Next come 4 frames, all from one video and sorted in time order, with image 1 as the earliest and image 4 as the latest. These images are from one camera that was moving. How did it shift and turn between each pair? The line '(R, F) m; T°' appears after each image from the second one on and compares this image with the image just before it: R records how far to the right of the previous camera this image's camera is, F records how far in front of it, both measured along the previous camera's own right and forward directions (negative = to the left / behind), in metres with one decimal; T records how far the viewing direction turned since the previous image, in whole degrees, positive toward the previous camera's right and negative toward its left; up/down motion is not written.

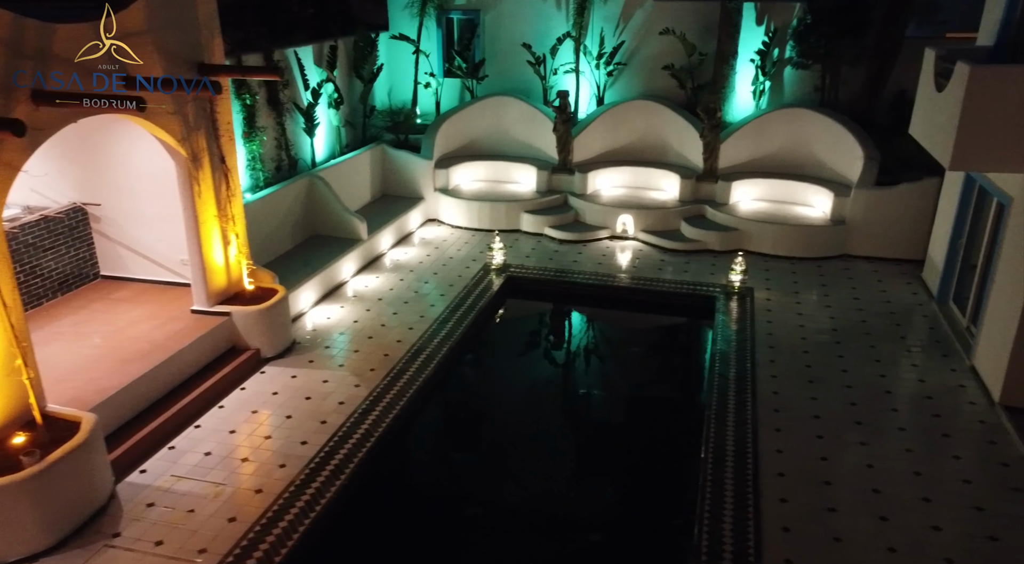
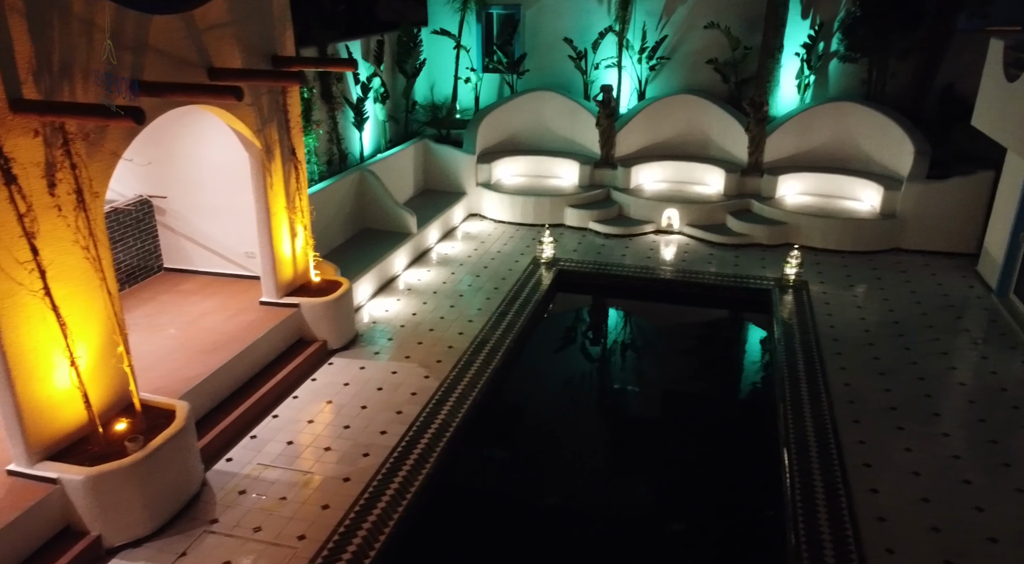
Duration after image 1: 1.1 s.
(-0.6, 0.0) m; -1°
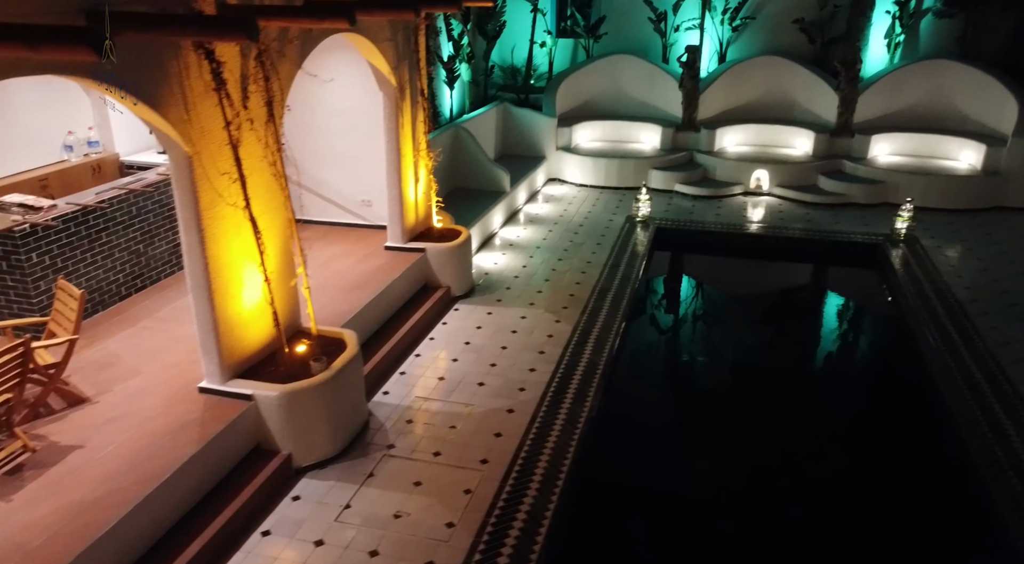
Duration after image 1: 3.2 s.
(-1.1, +0.1) m; -1°
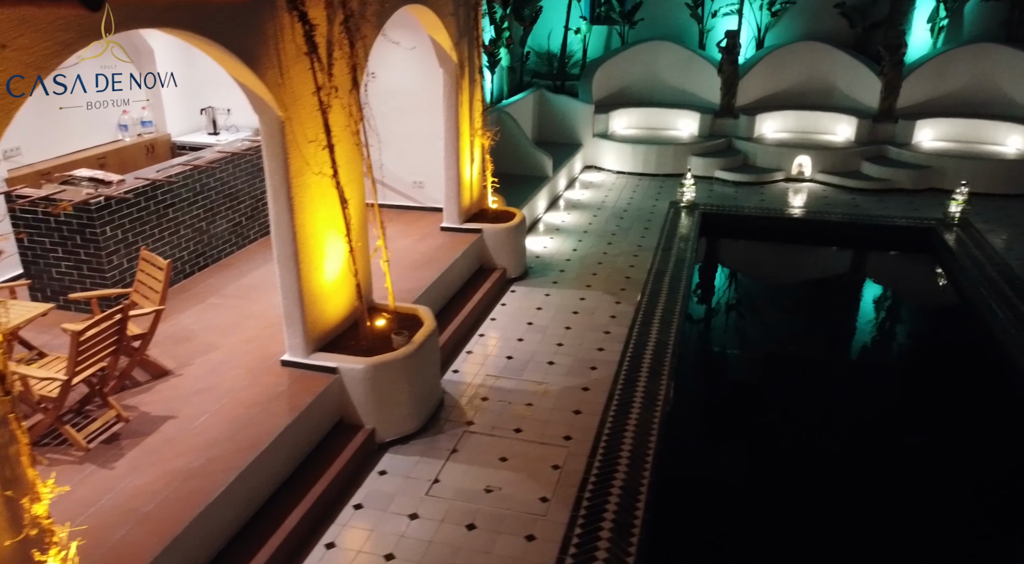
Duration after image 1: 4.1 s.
(-0.5, +0.1) m; -1°
